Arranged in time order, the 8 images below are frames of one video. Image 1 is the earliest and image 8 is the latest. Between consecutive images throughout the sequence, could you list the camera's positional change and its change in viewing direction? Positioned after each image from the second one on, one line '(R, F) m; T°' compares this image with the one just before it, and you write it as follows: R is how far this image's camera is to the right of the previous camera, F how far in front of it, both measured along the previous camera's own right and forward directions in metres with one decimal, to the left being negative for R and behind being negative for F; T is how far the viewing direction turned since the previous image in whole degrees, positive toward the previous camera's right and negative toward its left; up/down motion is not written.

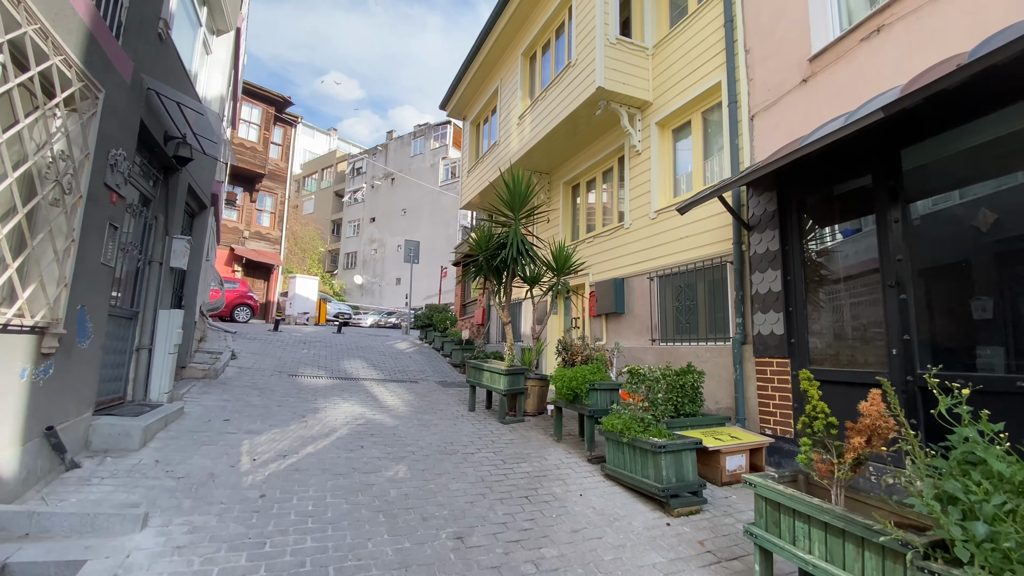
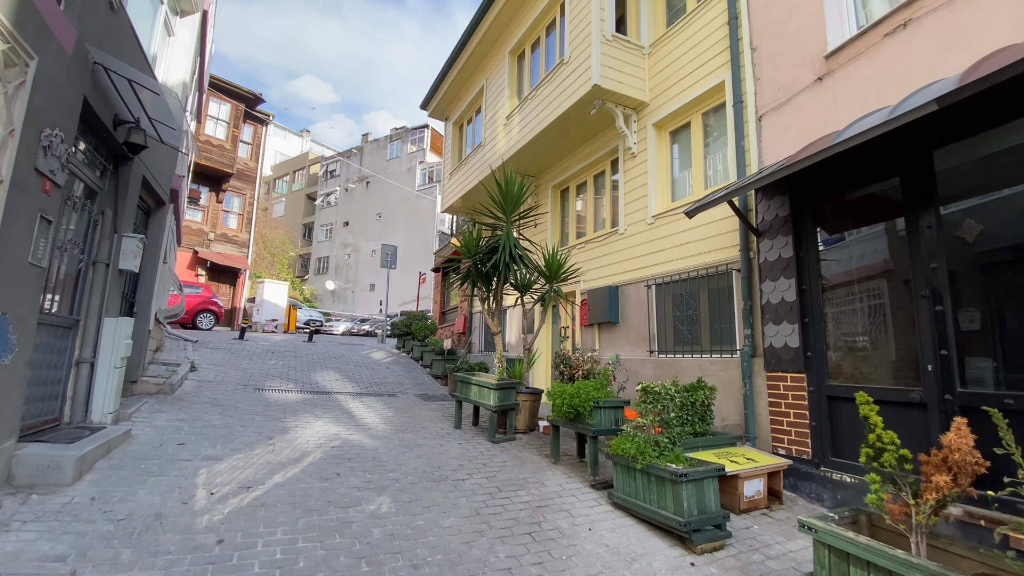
(-0.2, +0.5) m; +3°
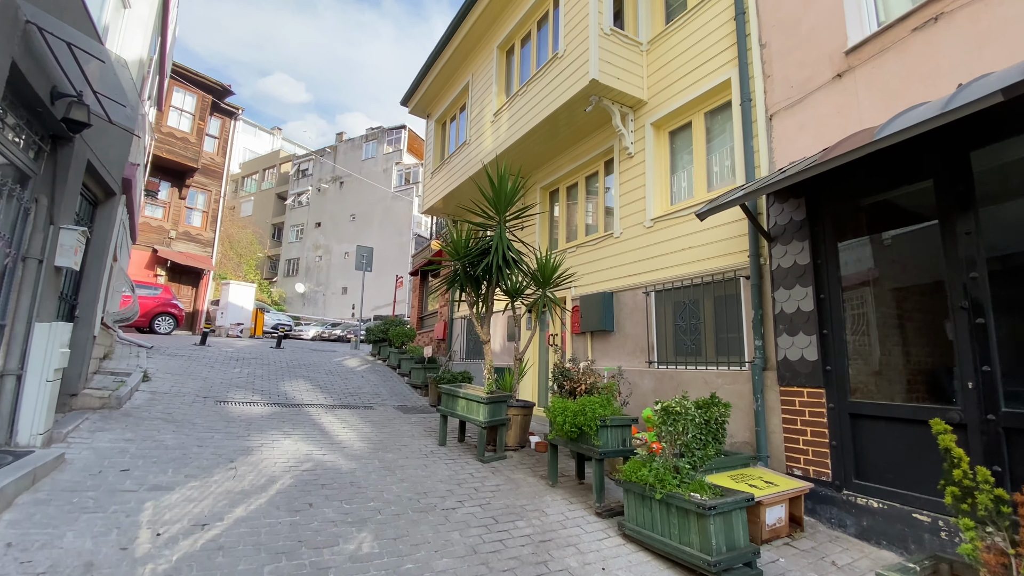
(-0.2, +0.5) m; +3°
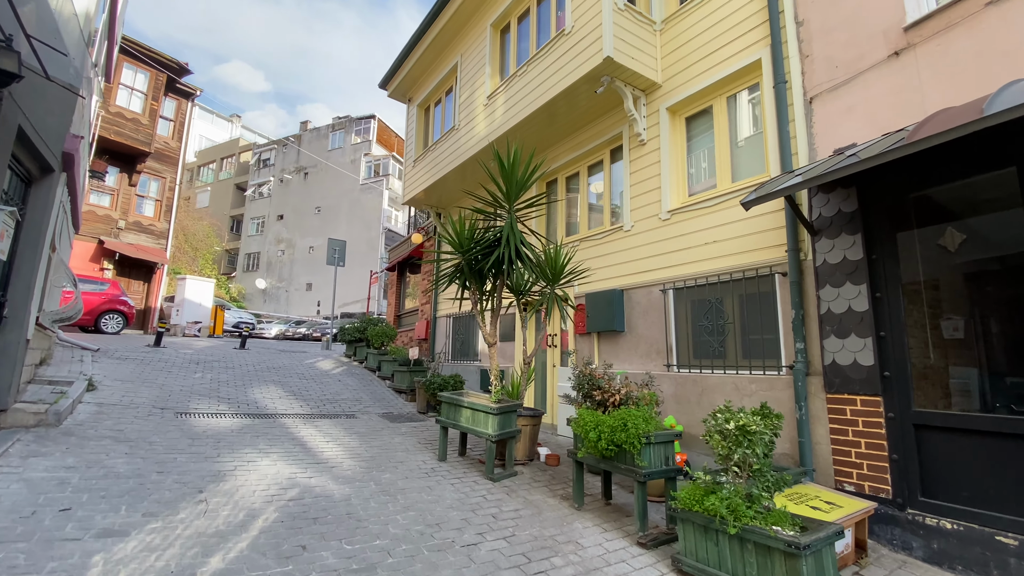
(-0.5, +0.6) m; +4°
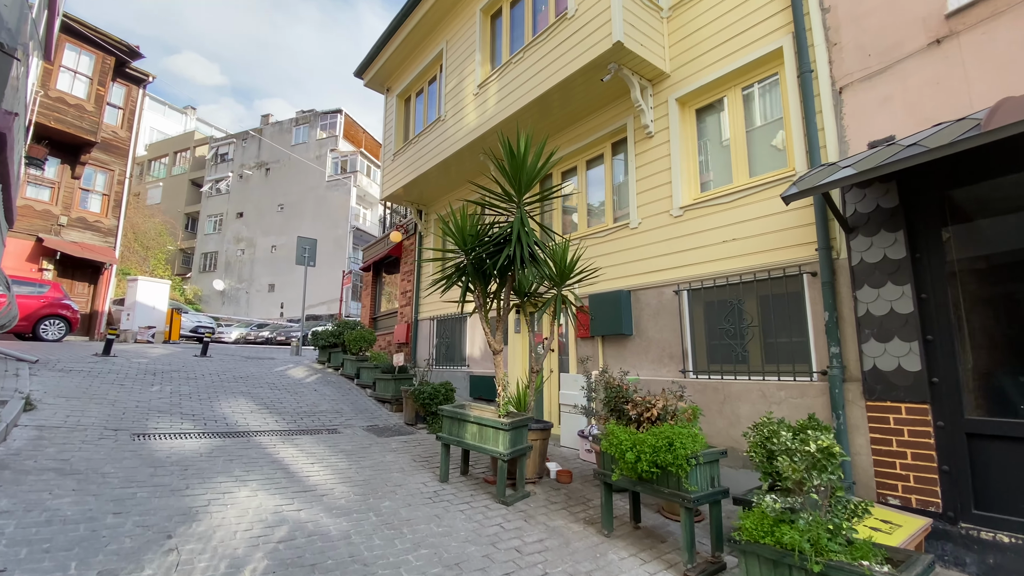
(-0.4, +0.5) m; +4°
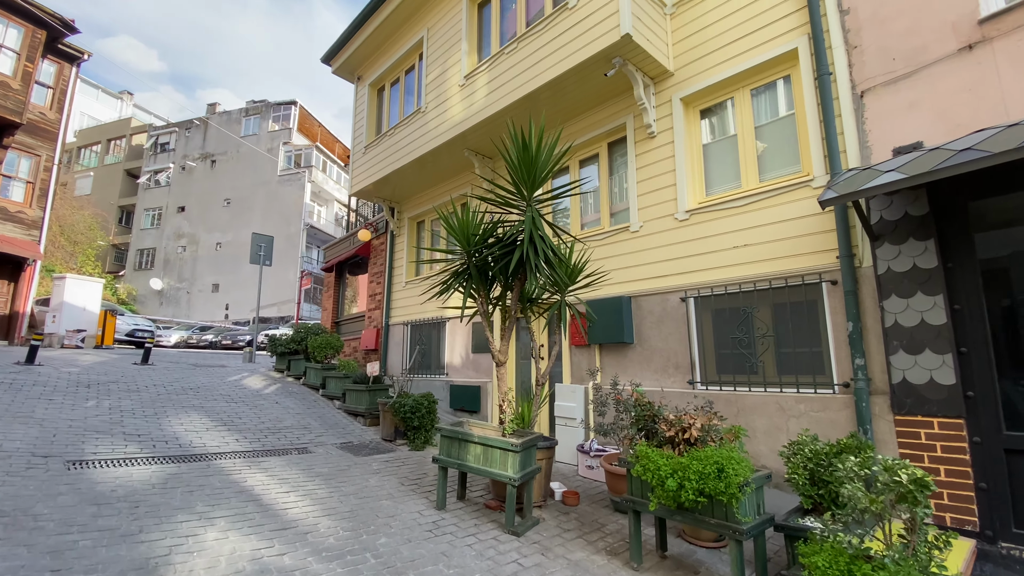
(-0.5, +0.5) m; +5°
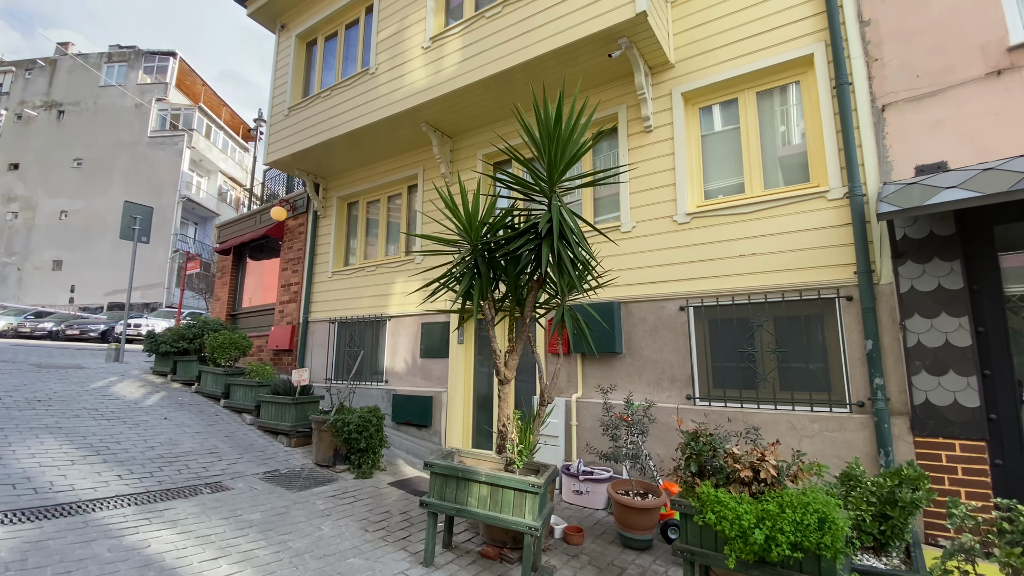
(-0.9, +0.9) m; +12°
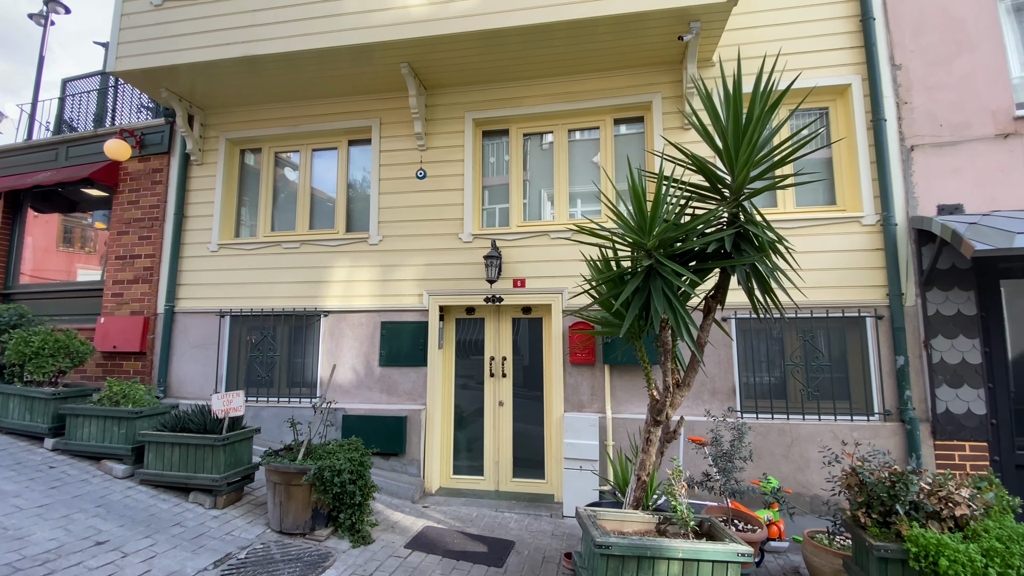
(-2.2, +1.4) m; +23°
